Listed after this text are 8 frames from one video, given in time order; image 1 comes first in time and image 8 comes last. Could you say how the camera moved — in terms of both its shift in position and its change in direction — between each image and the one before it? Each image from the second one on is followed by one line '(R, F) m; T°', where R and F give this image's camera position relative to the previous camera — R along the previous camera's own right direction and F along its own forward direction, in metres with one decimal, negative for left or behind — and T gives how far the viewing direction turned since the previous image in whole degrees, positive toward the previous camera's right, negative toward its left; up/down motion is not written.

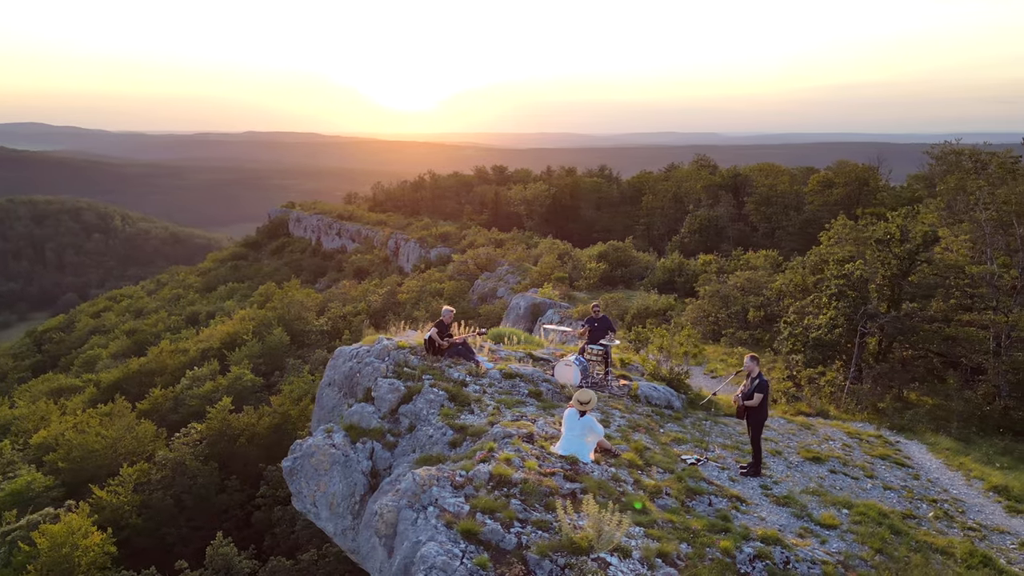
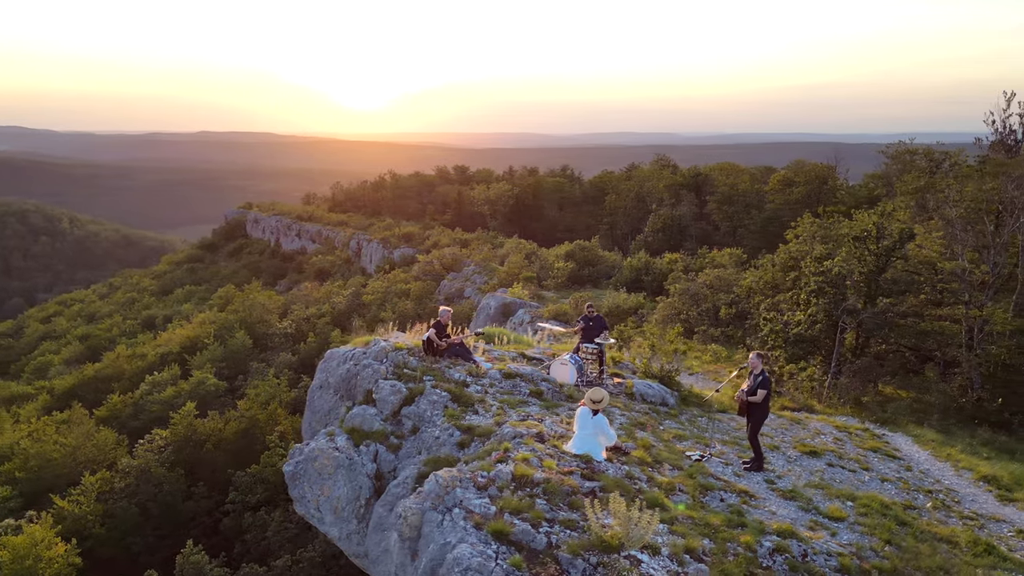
(-0.6, 0.0) m; +3°
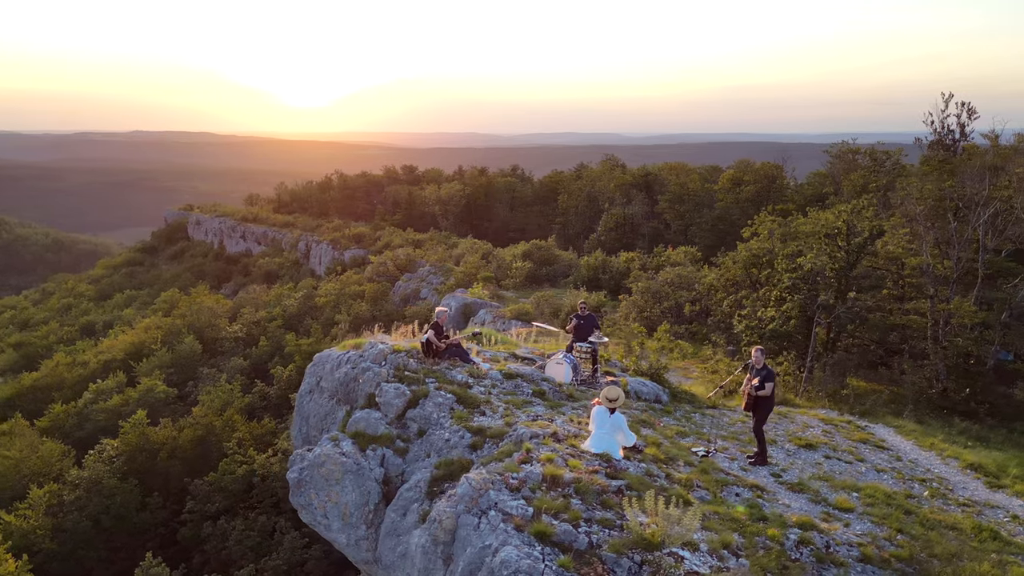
(-0.8, +0.1) m; +4°
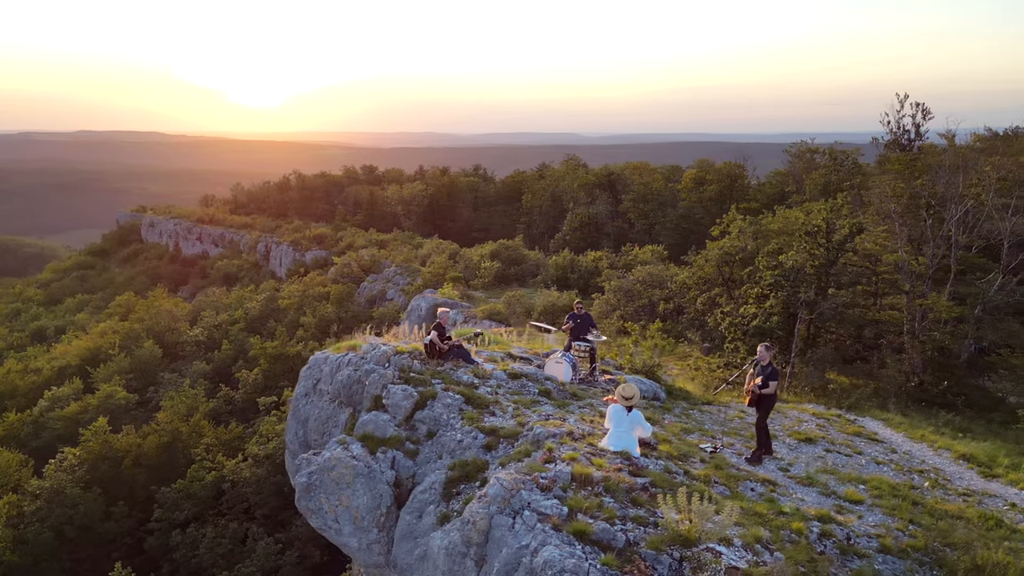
(-0.7, 0.0) m; +3°
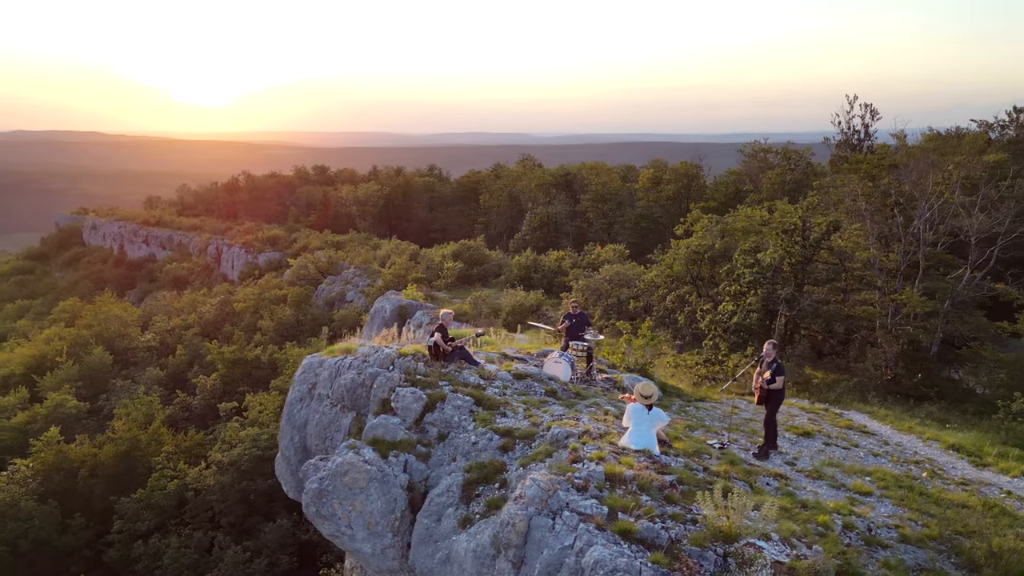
(-0.8, 0.0) m; +3°
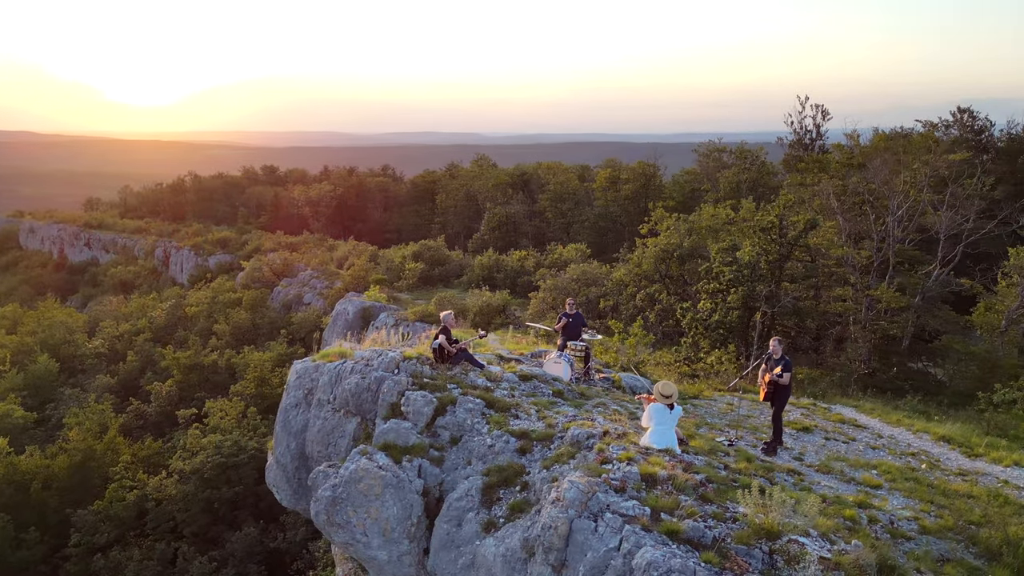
(-0.8, +0.1) m; +4°
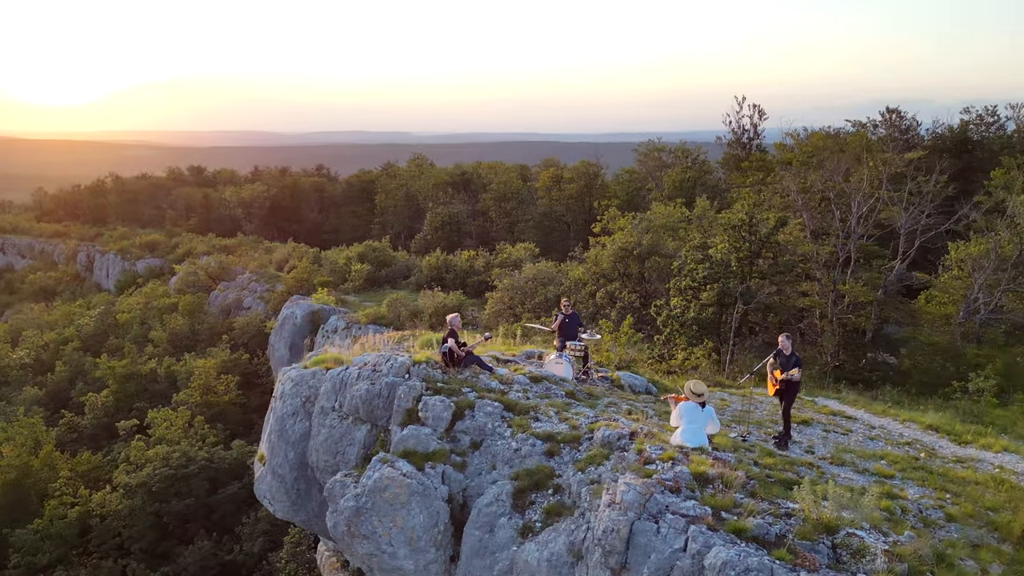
(-1.1, +0.2) m; +5°
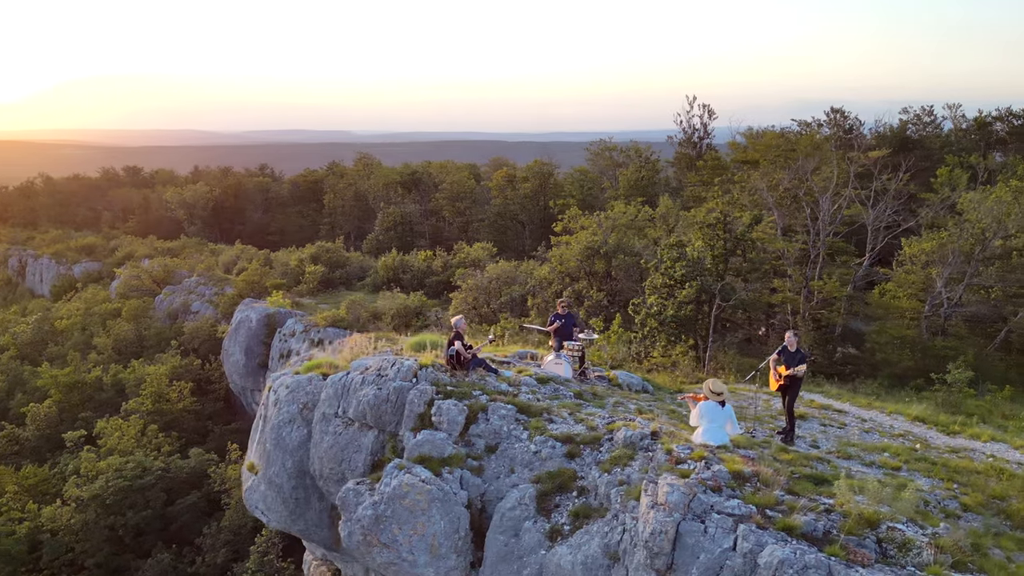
(-0.9, +0.2) m; +4°
